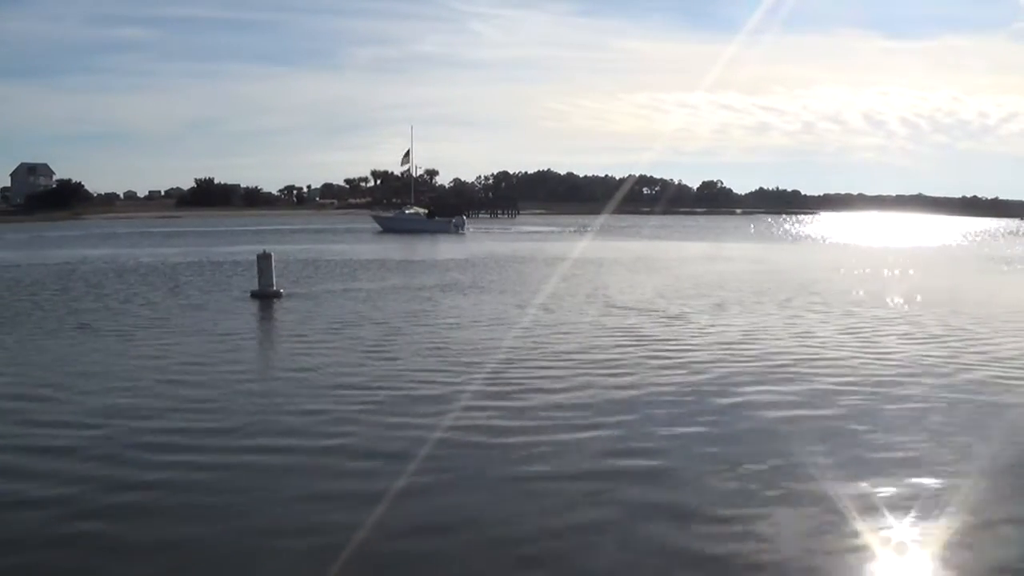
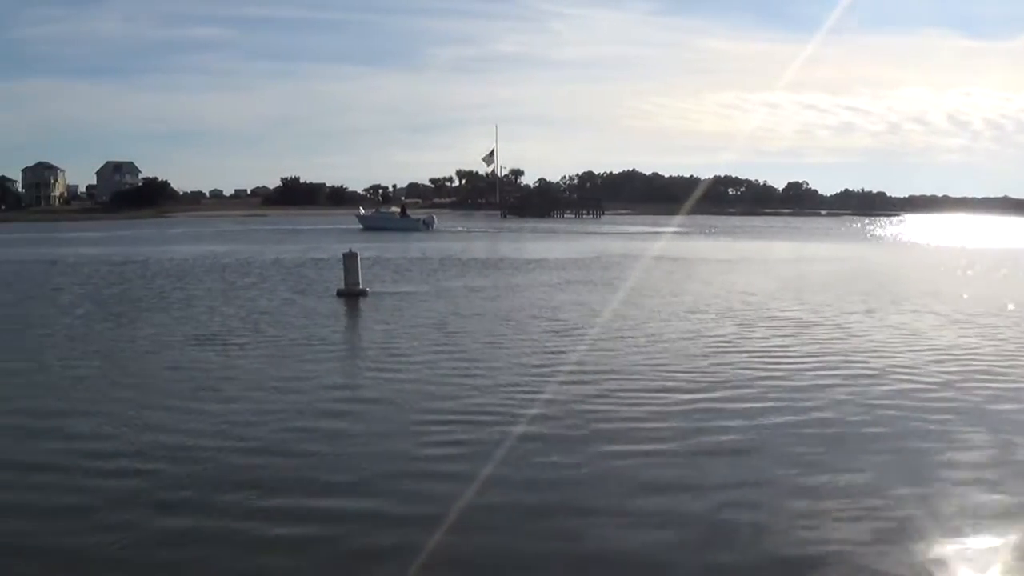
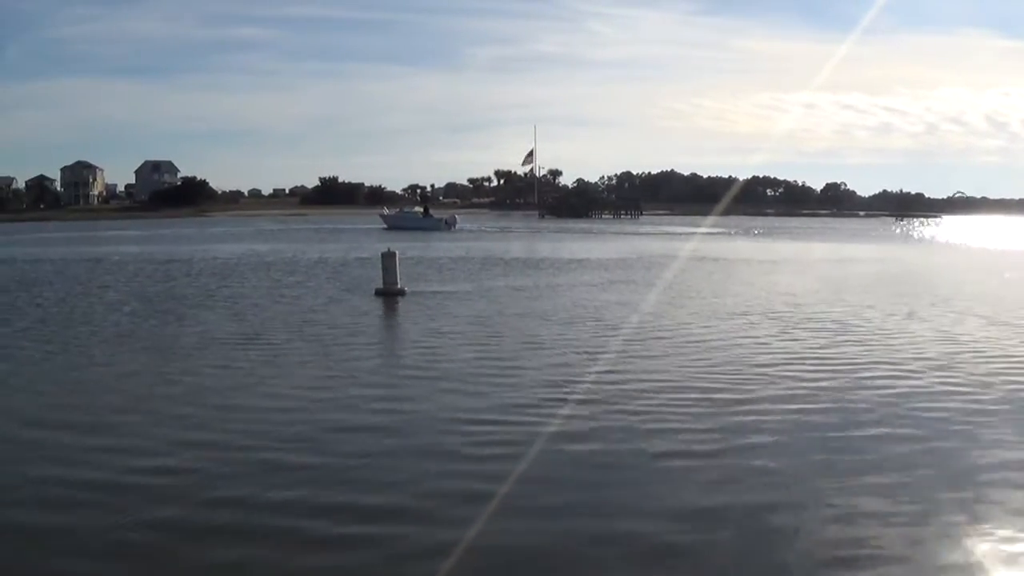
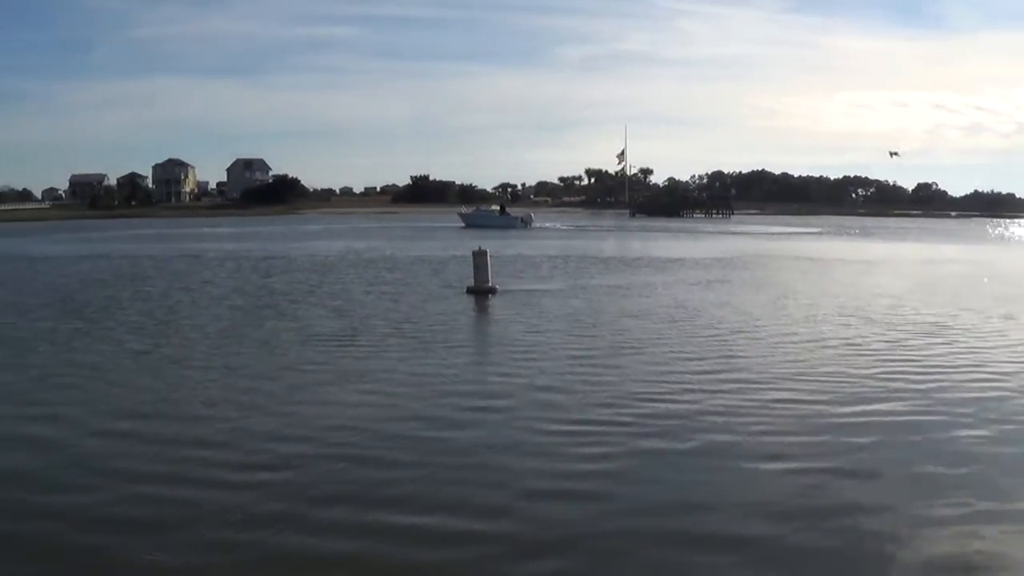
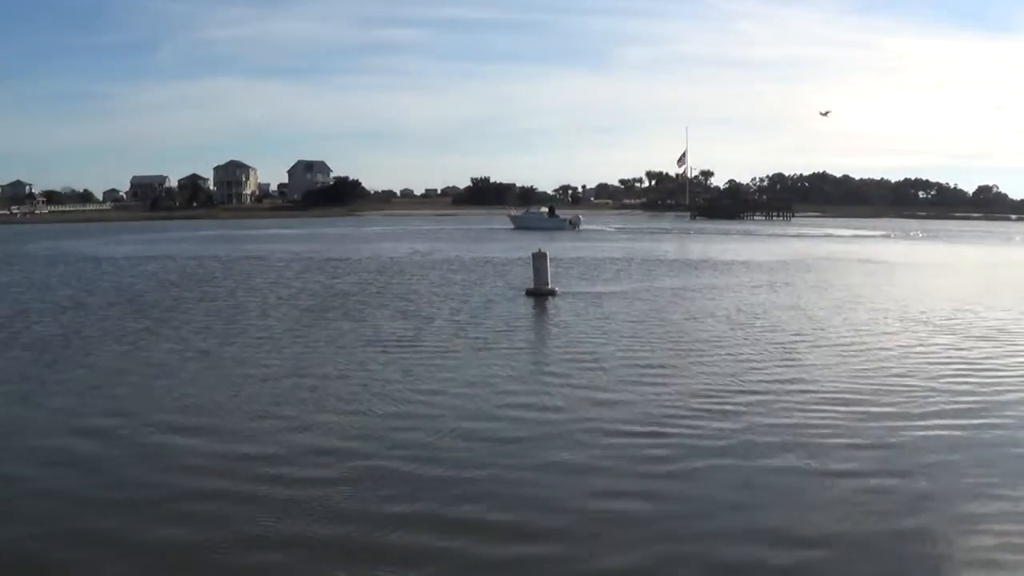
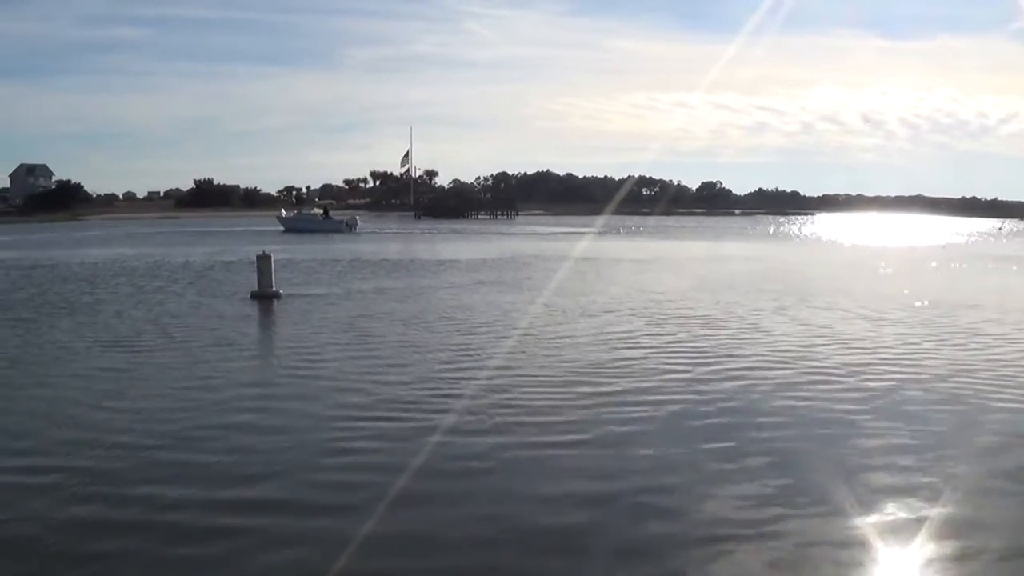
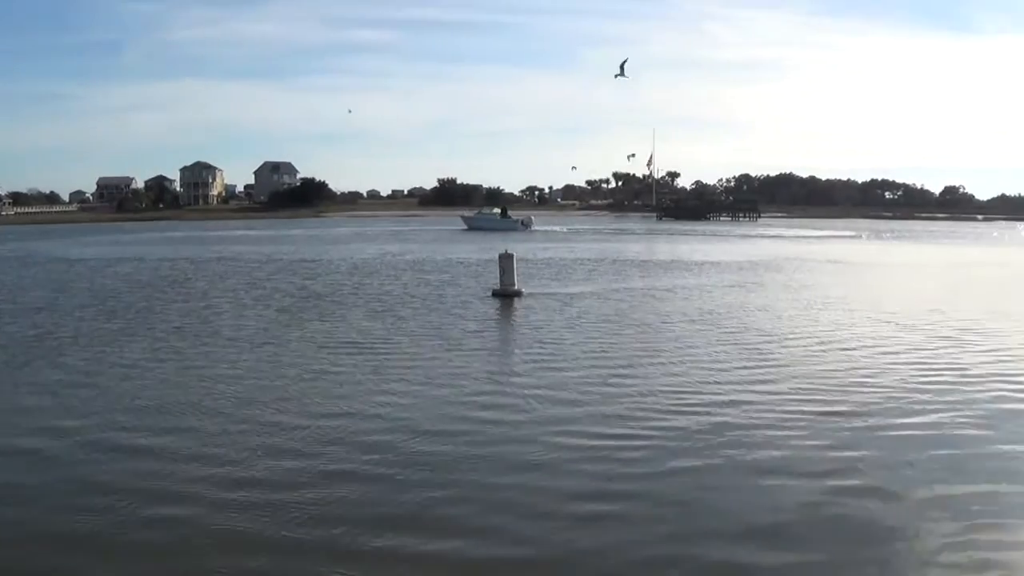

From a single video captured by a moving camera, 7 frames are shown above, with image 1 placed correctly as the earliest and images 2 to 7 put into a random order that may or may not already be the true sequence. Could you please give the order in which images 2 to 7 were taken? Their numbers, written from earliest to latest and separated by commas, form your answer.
6, 2, 3, 4, 5, 7
